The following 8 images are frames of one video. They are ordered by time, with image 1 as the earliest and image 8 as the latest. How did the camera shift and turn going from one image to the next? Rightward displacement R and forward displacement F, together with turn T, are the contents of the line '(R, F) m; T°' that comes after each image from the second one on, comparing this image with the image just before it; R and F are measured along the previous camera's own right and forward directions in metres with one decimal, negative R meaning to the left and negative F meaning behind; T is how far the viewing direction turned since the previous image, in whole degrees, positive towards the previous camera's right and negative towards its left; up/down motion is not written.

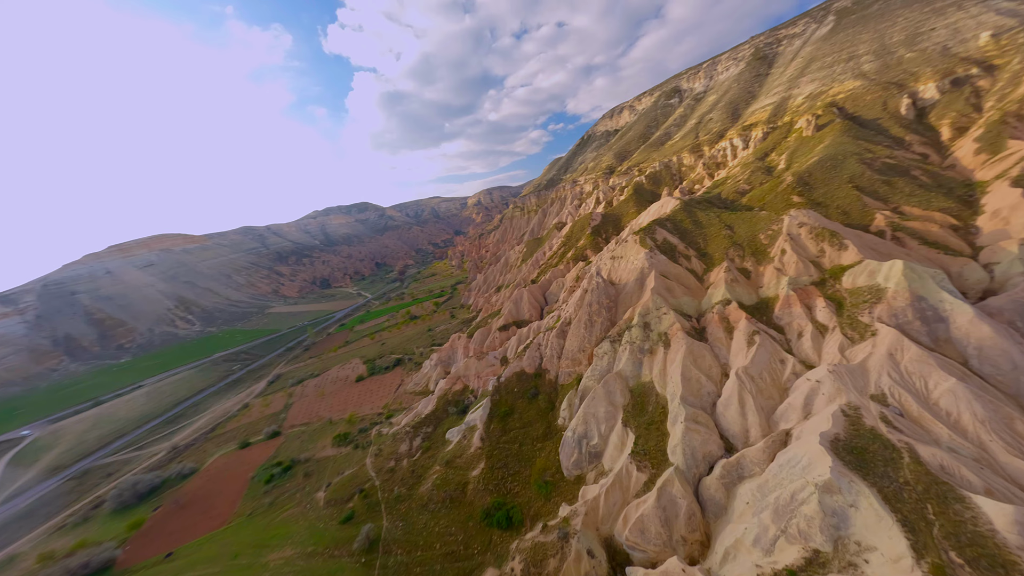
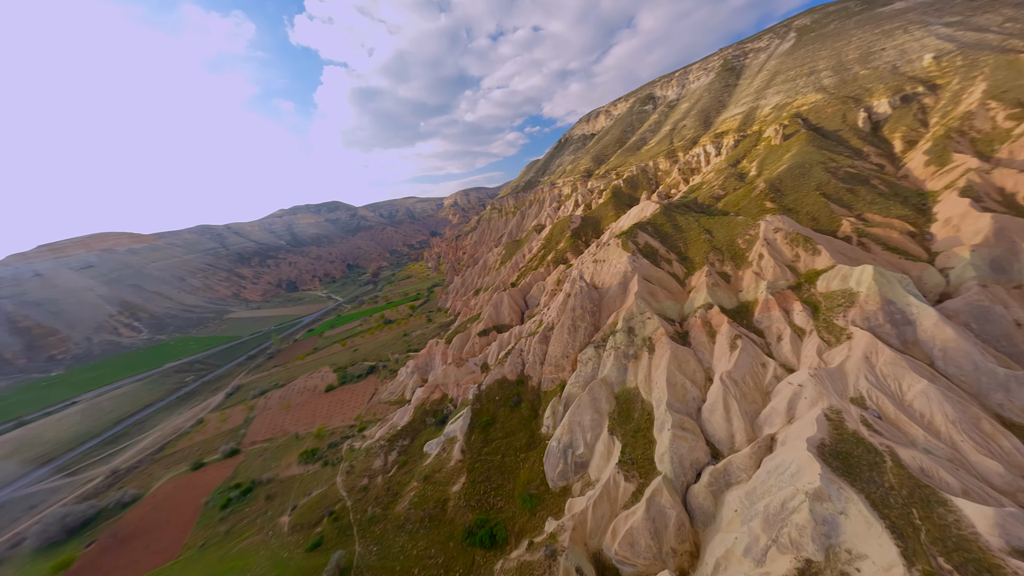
(-0.5, +1.4) m; +4°
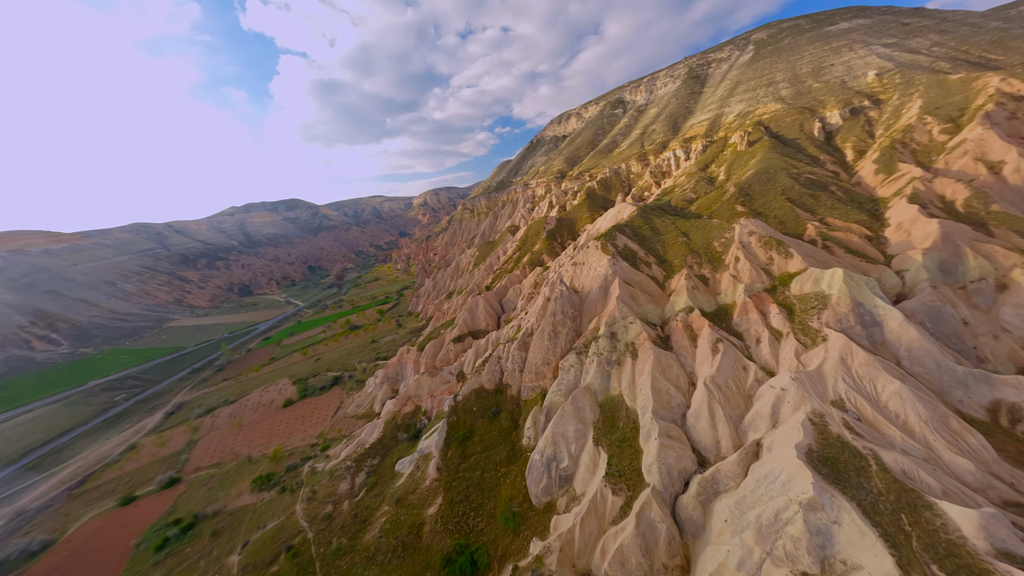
(-0.7, +2.0) m; +5°
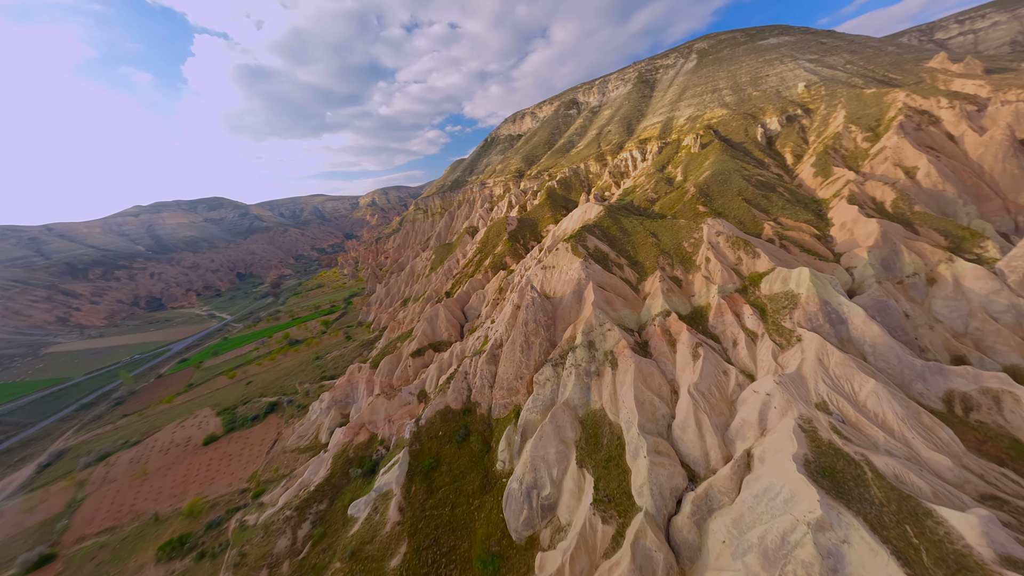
(-1.1, +3.6) m; +8°
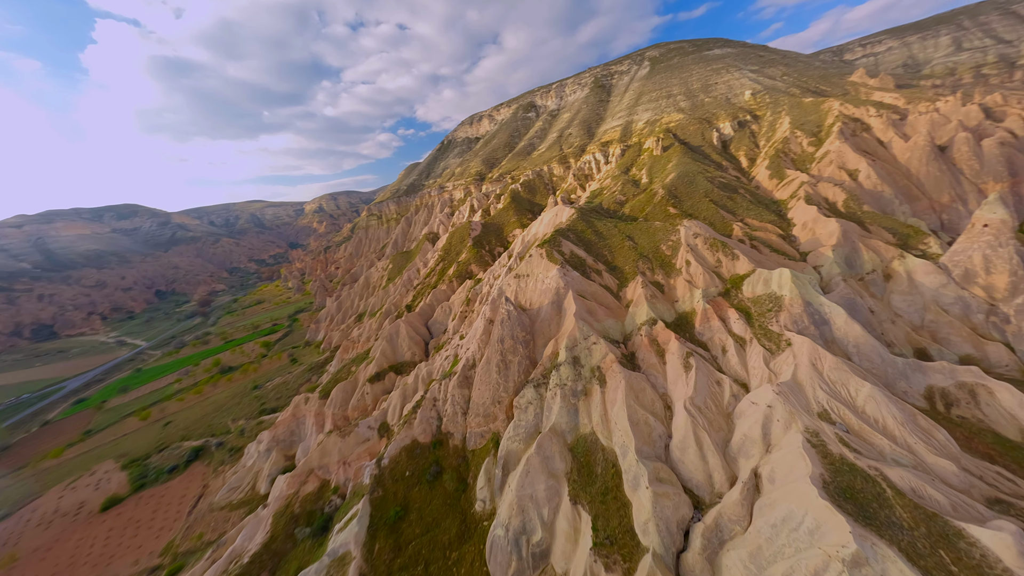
(-1.0, +3.8) m; +7°
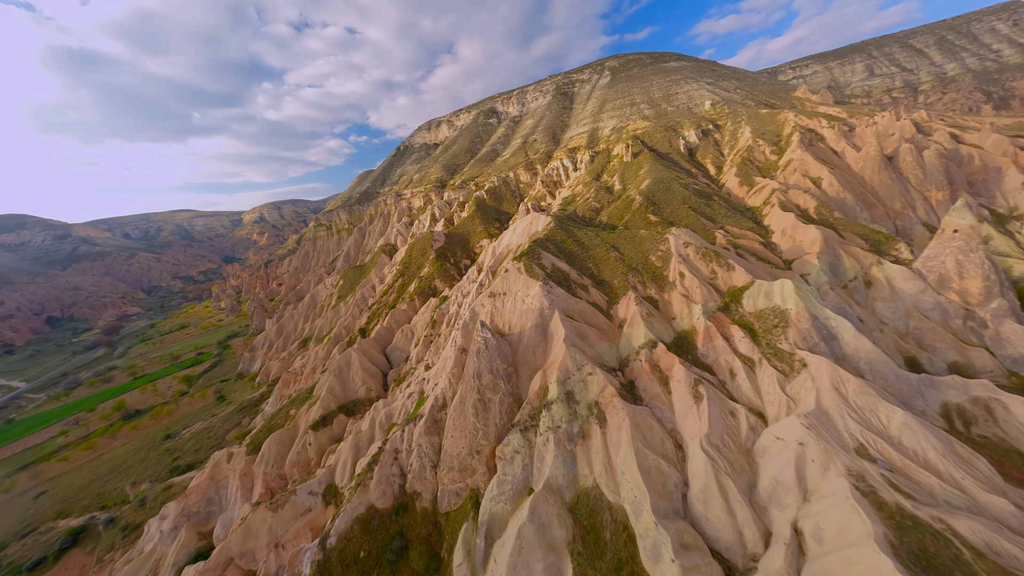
(-1.1, +5.1) m; +7°
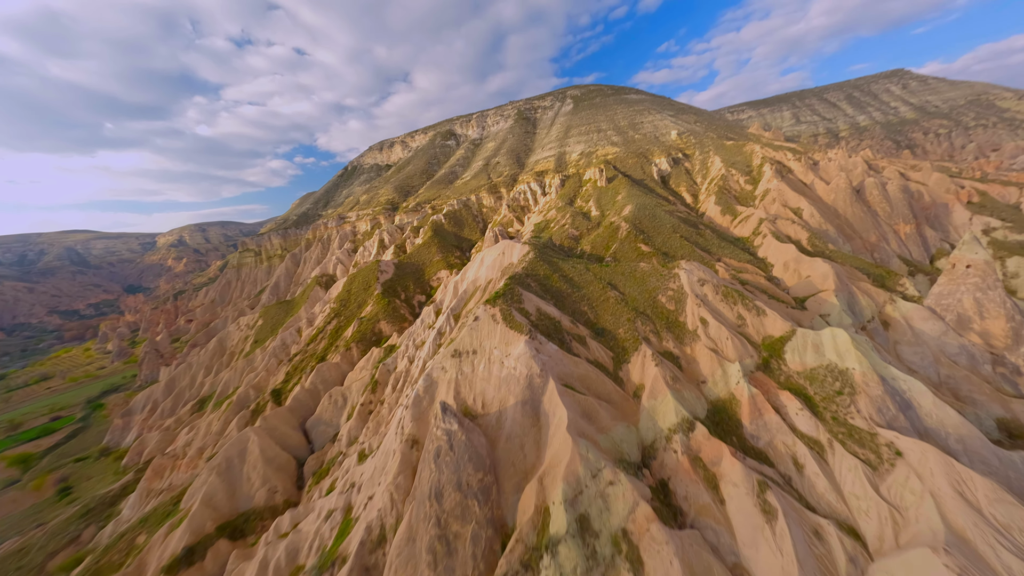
(-1.1, +8.3) m; +8°
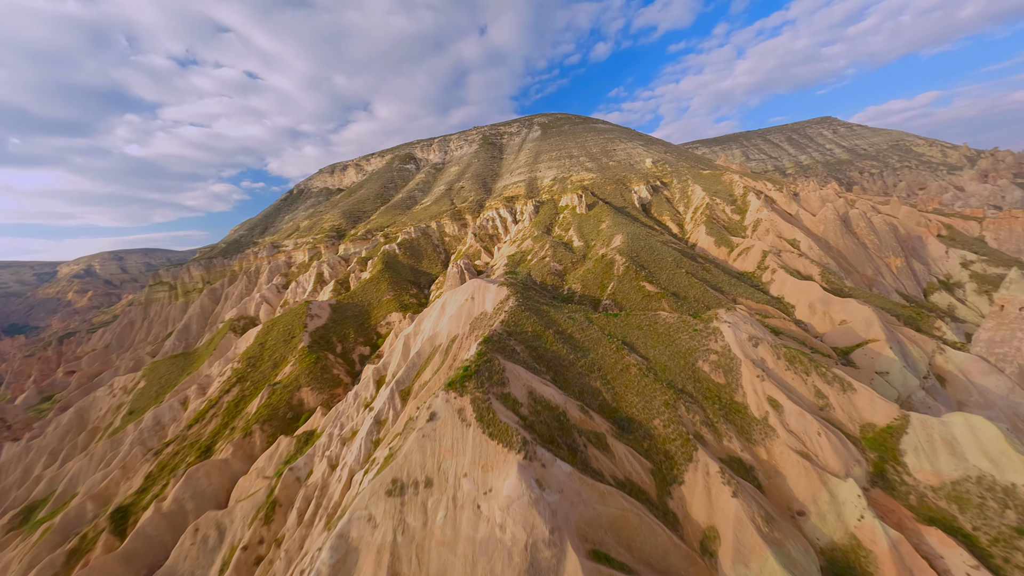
(-0.6, +8.3) m; +7°
